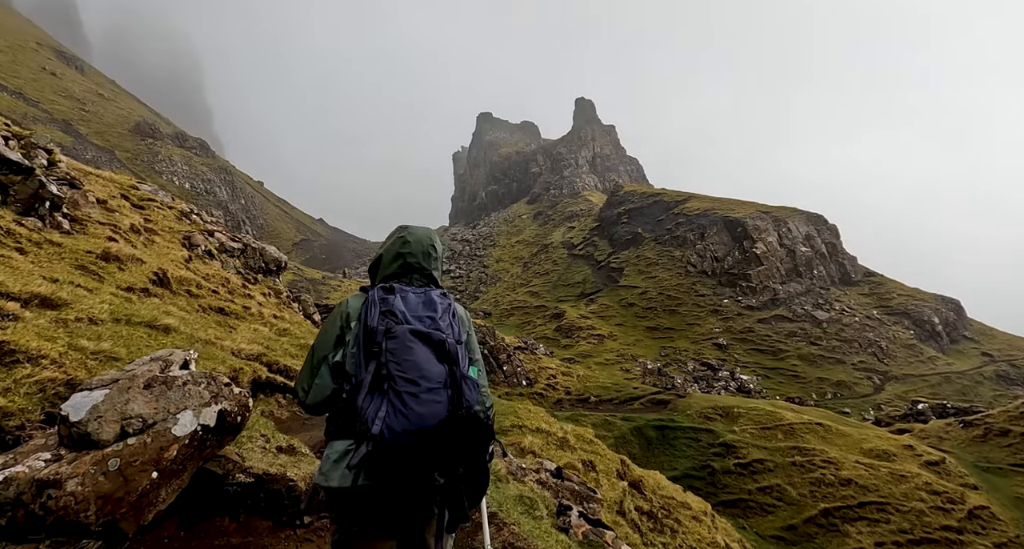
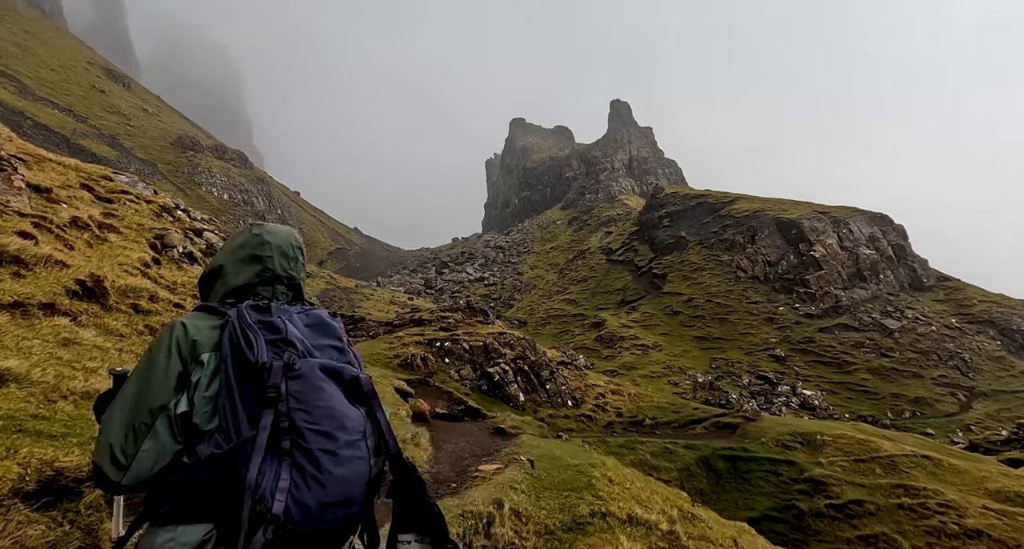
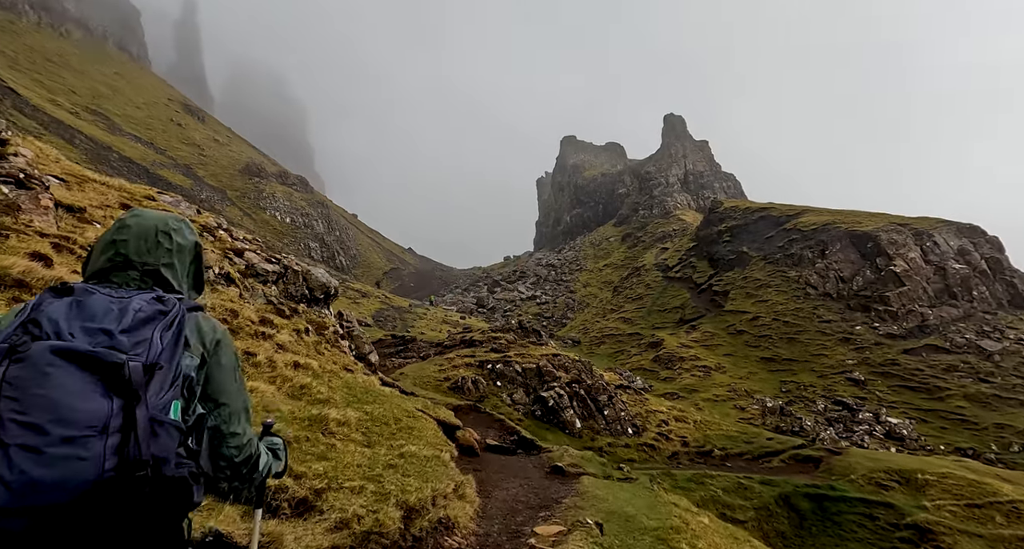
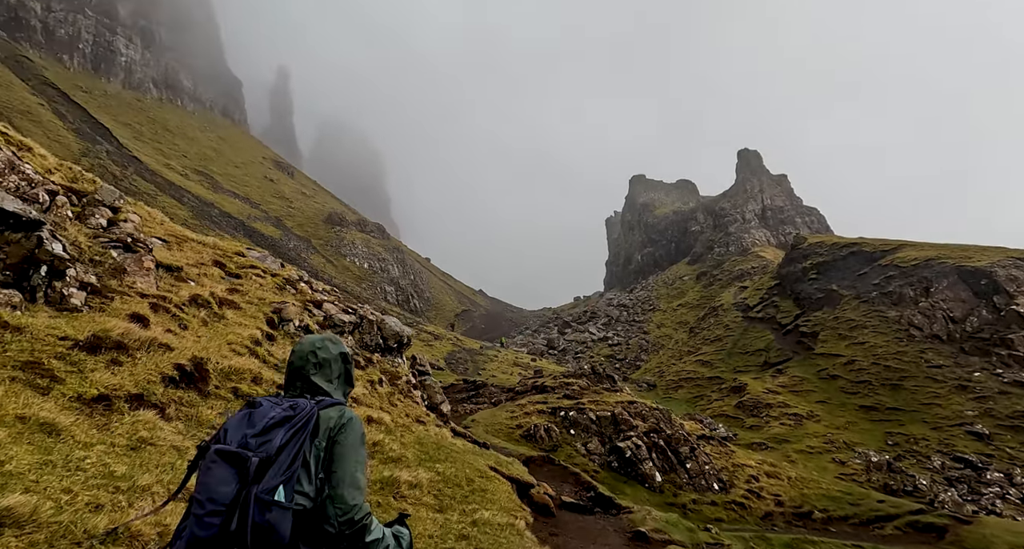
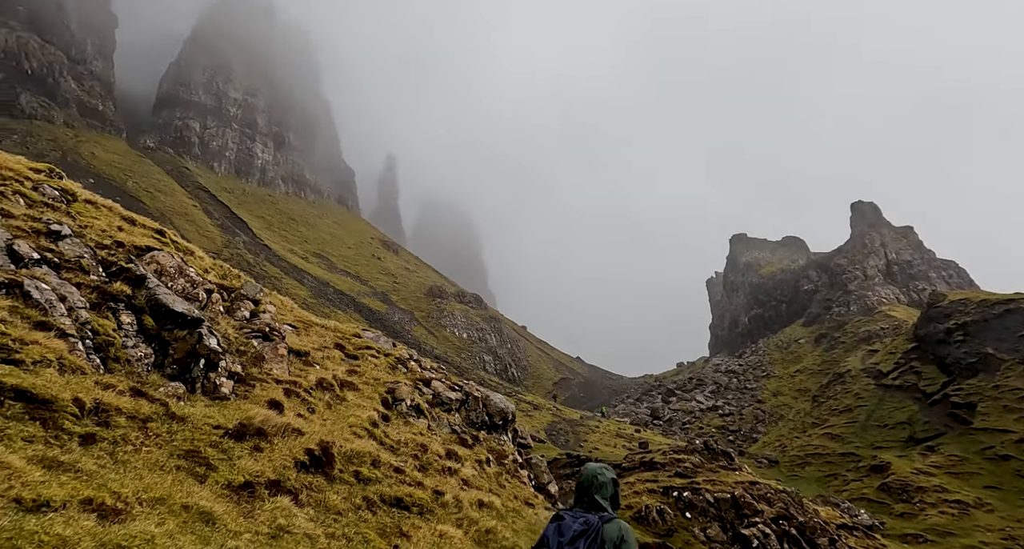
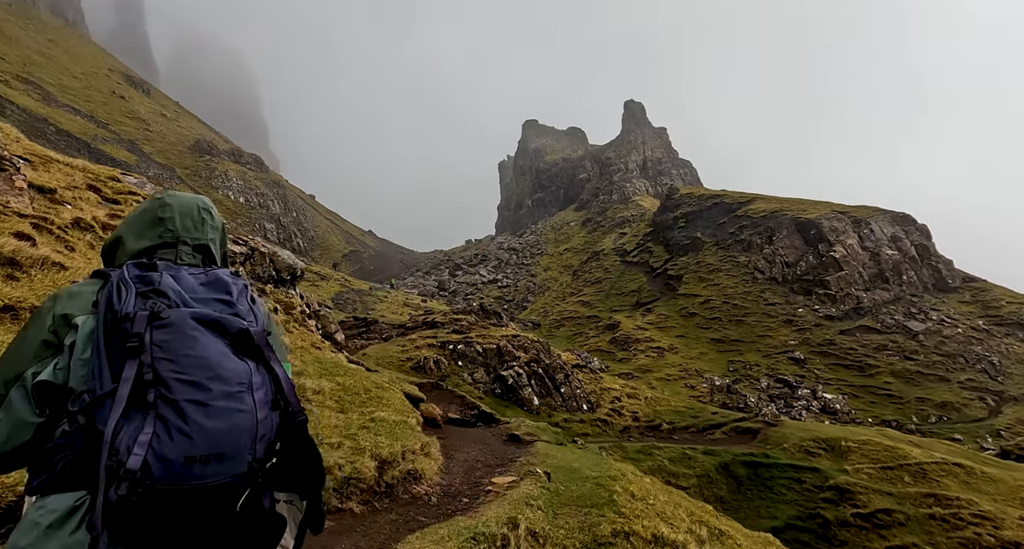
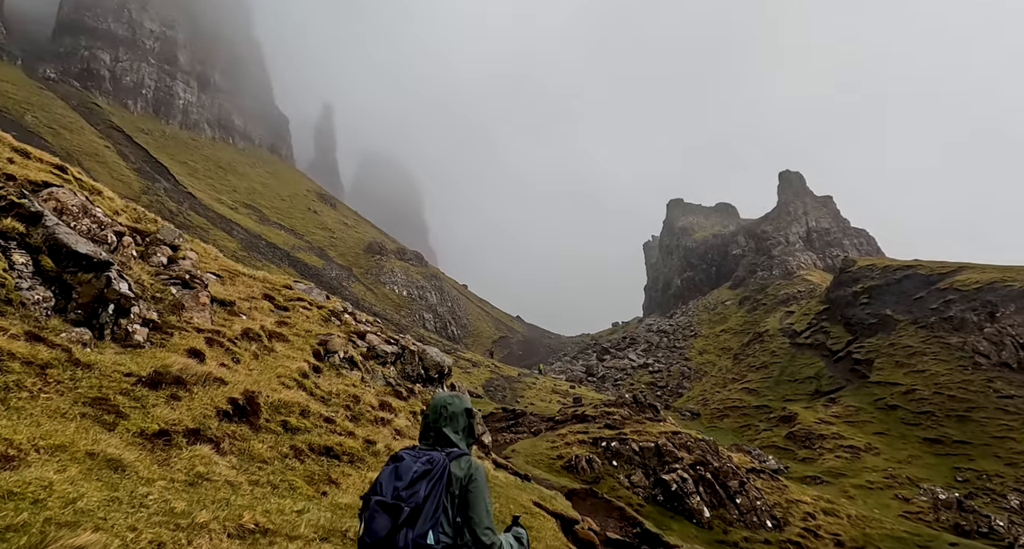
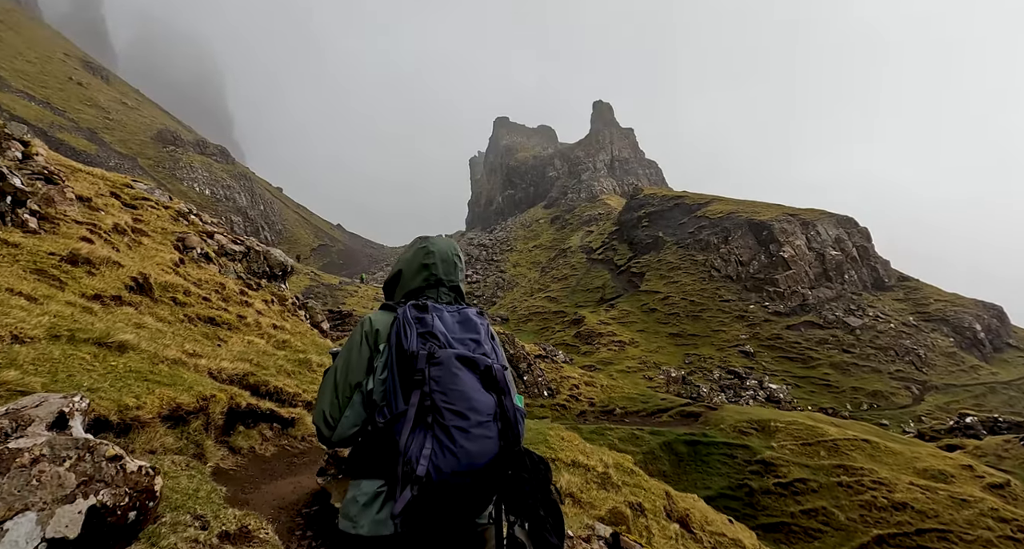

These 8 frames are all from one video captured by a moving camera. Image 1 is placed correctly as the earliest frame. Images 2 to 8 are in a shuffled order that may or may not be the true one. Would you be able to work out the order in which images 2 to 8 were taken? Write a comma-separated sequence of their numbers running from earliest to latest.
8, 2, 6, 3, 4, 7, 5
